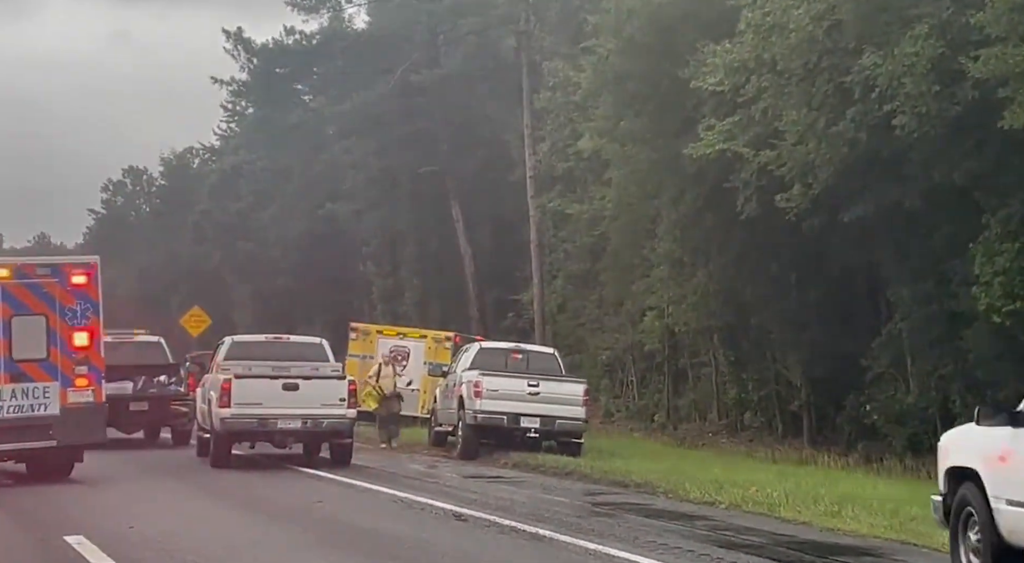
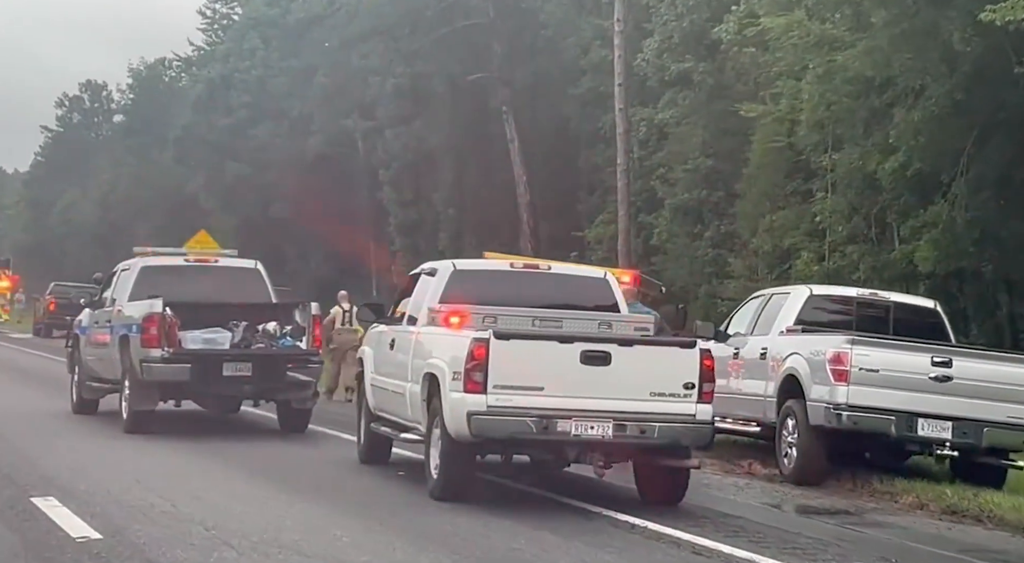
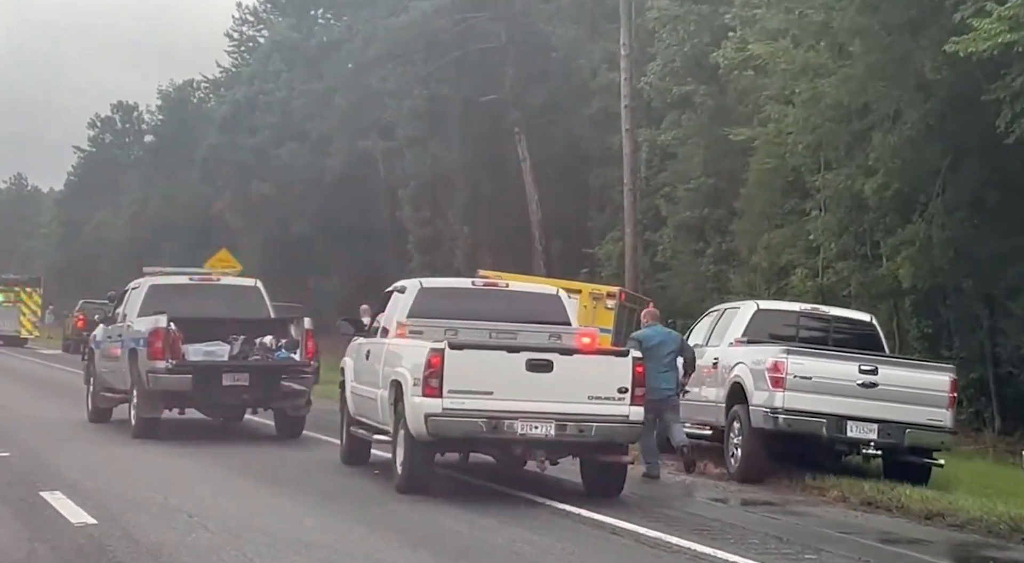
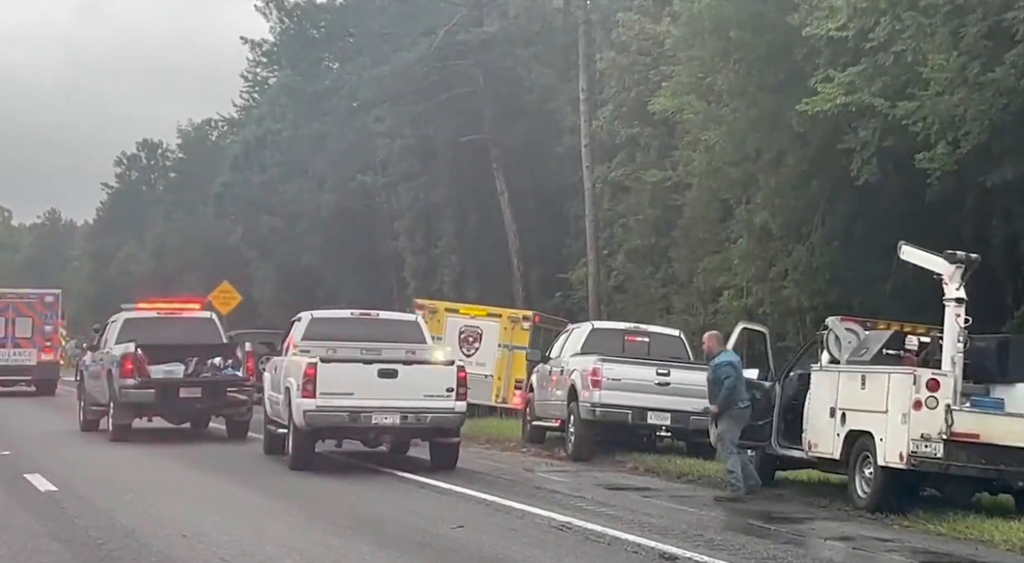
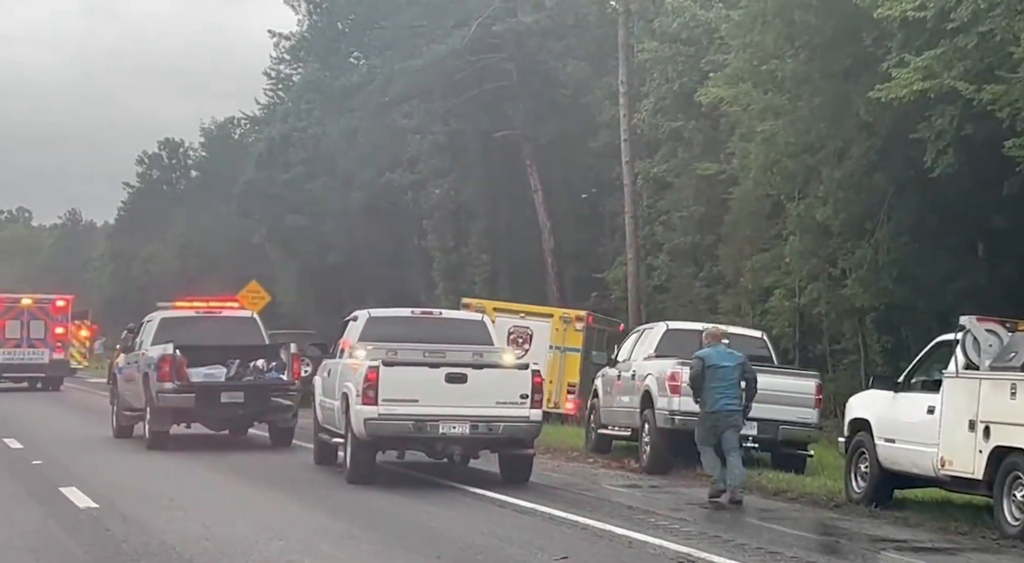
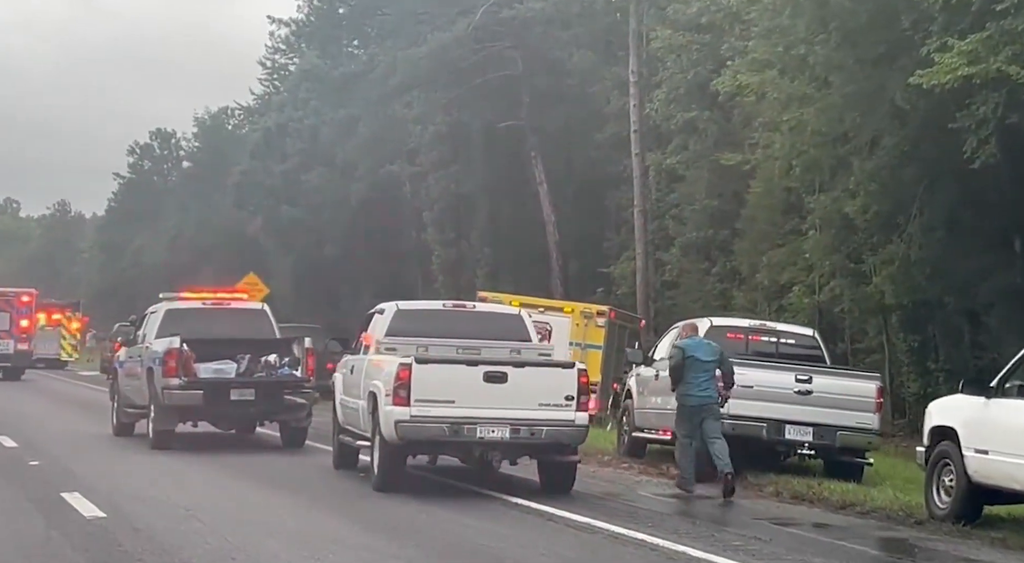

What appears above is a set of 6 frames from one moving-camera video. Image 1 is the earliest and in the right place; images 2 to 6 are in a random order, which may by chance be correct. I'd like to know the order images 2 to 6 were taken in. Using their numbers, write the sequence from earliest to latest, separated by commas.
4, 5, 6, 3, 2
